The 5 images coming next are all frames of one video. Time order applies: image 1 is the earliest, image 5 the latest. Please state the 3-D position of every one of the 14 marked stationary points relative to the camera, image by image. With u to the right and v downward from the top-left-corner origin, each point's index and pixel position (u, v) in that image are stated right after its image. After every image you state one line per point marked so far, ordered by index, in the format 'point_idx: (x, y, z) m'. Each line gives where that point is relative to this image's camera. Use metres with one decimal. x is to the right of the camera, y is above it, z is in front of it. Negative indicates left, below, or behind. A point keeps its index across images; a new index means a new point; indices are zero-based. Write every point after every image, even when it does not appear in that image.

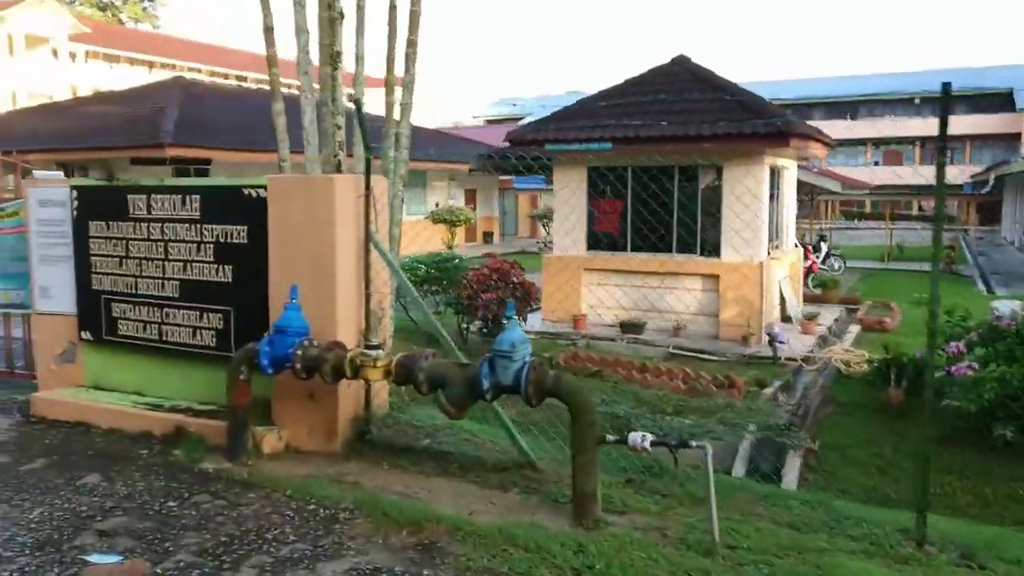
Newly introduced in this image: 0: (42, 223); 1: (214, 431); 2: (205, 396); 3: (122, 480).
0: (-3.5, +0.5, +6.2) m
1: (-1.8, -0.9, +5.1) m
2: (-2.0, -0.7, +5.6) m
3: (-2.1, -1.0, +4.5) m
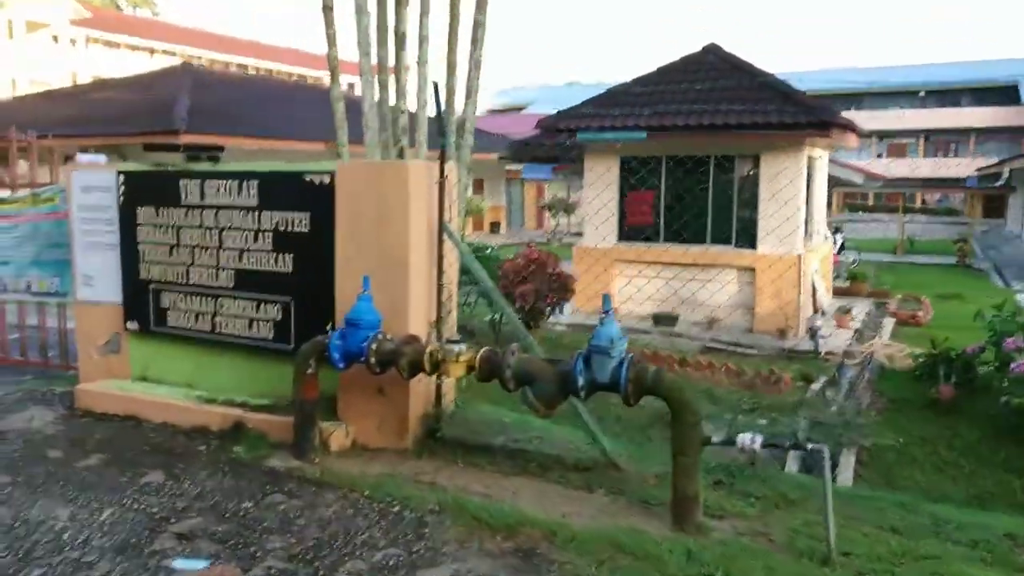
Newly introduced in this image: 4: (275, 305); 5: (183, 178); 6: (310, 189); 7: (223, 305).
0: (-3.0, +0.6, +6.0) m
1: (-1.4, -0.8, +4.9) m
2: (-1.6, -0.7, +5.4) m
3: (-1.7, -1.0, +4.3) m
4: (-1.5, -0.1, +5.2) m
5: (-2.1, +0.7, +5.5) m
6: (-1.2, +0.6, +5.0) m
7: (-1.8, -0.1, +5.4) m
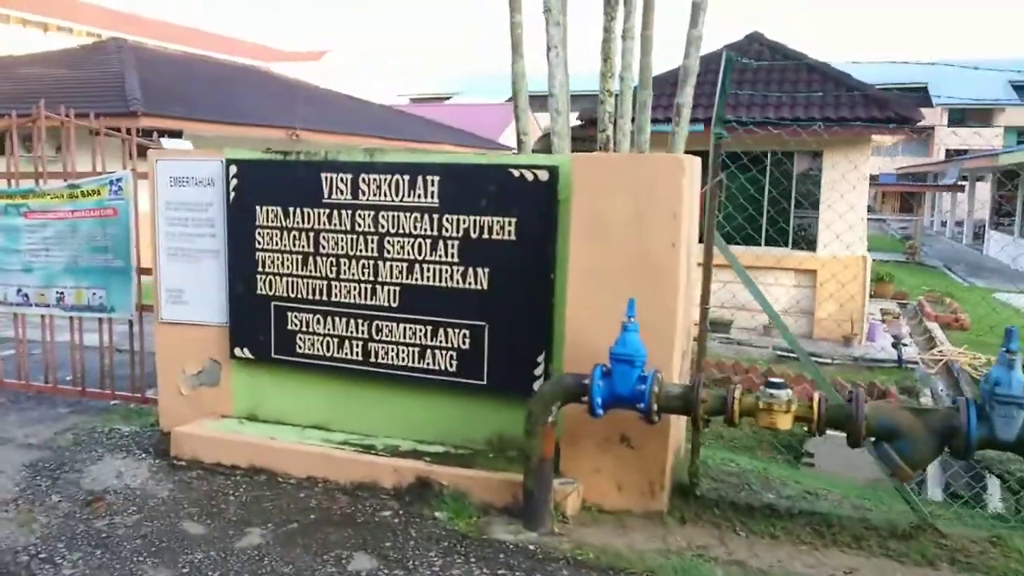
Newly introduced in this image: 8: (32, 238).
0: (-1.9, +0.5, +4.8) m
1: (-0.1, -0.9, +3.9) m
2: (-0.4, -0.8, +4.4) m
3: (-0.4, -1.1, +3.3) m
4: (-0.3, -0.2, +4.2) m
5: (-1.0, +0.6, +4.4) m
6: (0.0, +0.5, +4.0) m
7: (-0.7, -0.2, +4.4) m
8: (-3.4, +0.4, +6.0) m
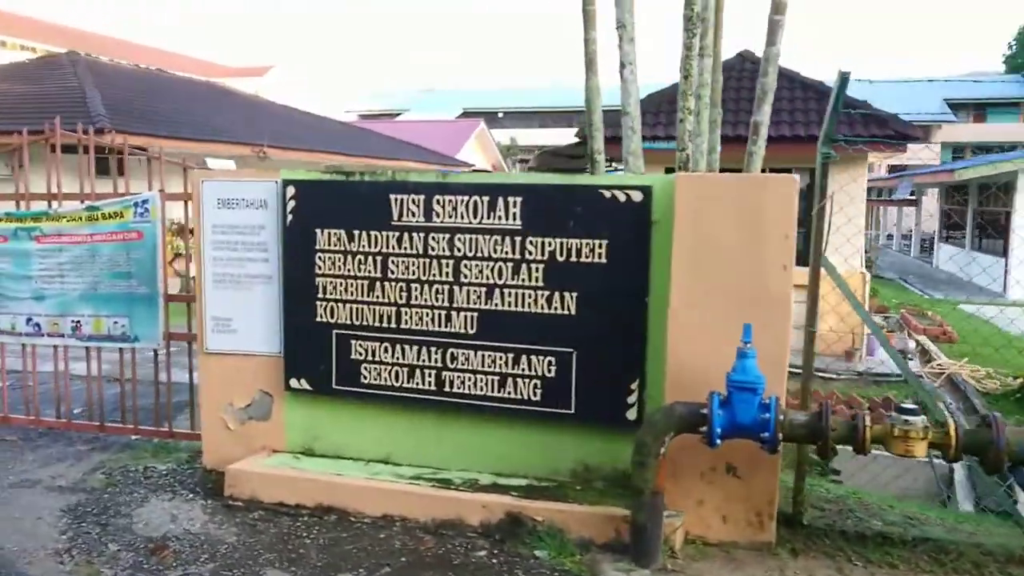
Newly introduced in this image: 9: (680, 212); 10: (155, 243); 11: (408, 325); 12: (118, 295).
0: (-1.6, +0.3, +4.6) m
1: (+0.3, -1.0, +3.7) m
2: (0.0, -0.9, +4.2) m
3: (+0.1, -1.2, +3.1) m
4: (+0.2, -0.3, +4.0) m
5: (-0.6, +0.5, +4.2) m
6: (+0.4, +0.4, +3.9) m
7: (-0.3, -0.3, +4.2) m
8: (-3.1, +0.2, +5.6) m
9: (+0.7, +0.3, +3.6) m
10: (-2.3, +0.3, +5.3) m
11: (-0.5, -0.2, +4.2) m
12: (-2.5, 0.0, +5.5) m
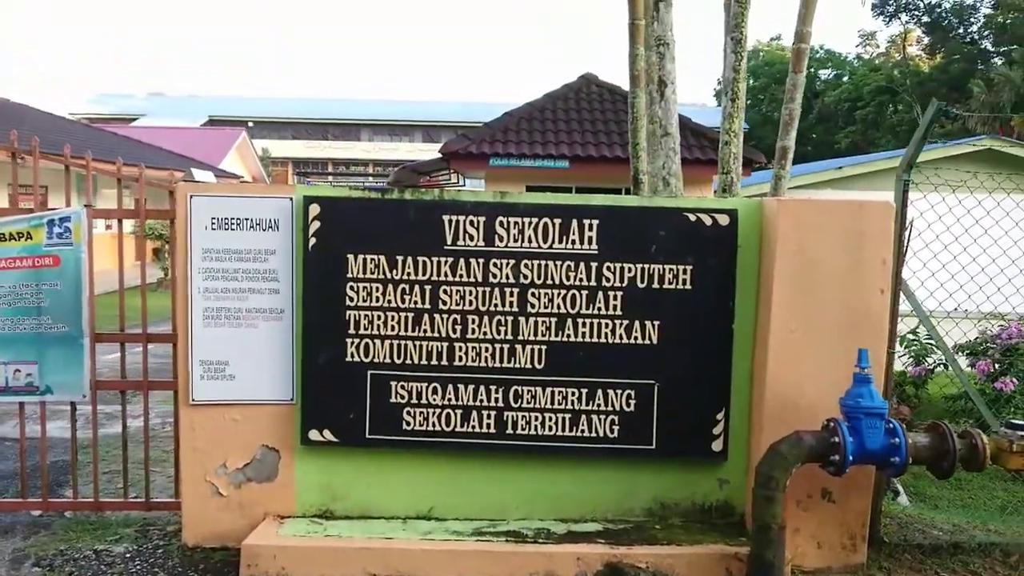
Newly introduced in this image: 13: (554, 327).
0: (-1.3, +0.1, +3.8) m
1: (+0.7, -1.1, +3.5) m
2: (+0.3, -1.0, +3.9) m
3: (+0.7, -1.3, +2.9) m
4: (+0.5, -0.5, +3.8) m
5: (-0.3, +0.3, +3.7) m
6: (+0.8, +0.2, +3.7) m
7: (+0.1, -0.5, +3.8) m
8: (-3.1, 0.0, +4.3) m
9: (+1.1, +0.2, +3.6) m
10: (-2.2, +0.1, +4.3) m
11: (-0.2, -0.3, +3.8) m
12: (-2.5, -0.2, +4.4) m
13: (+0.2, -0.2, +3.8) m
